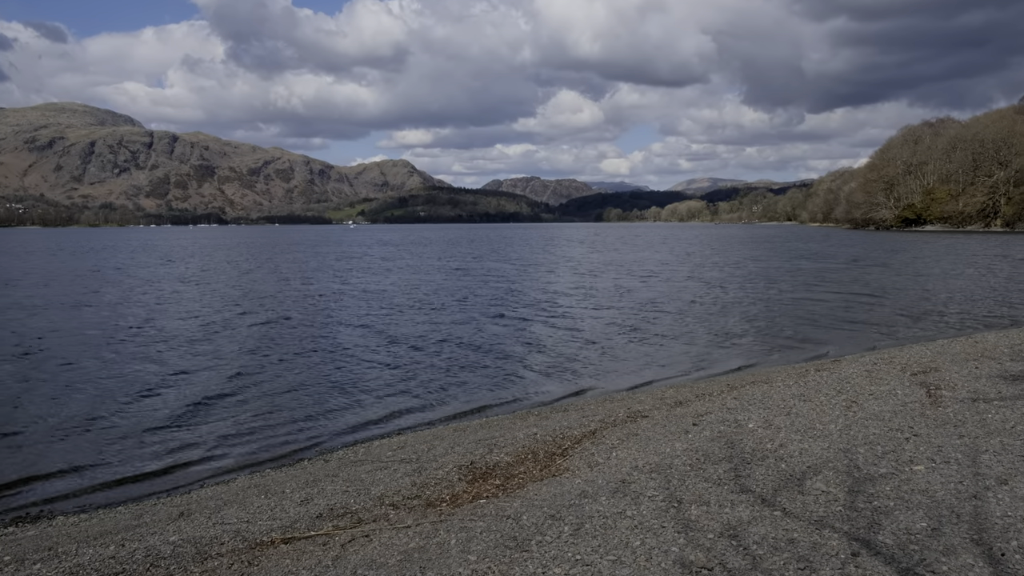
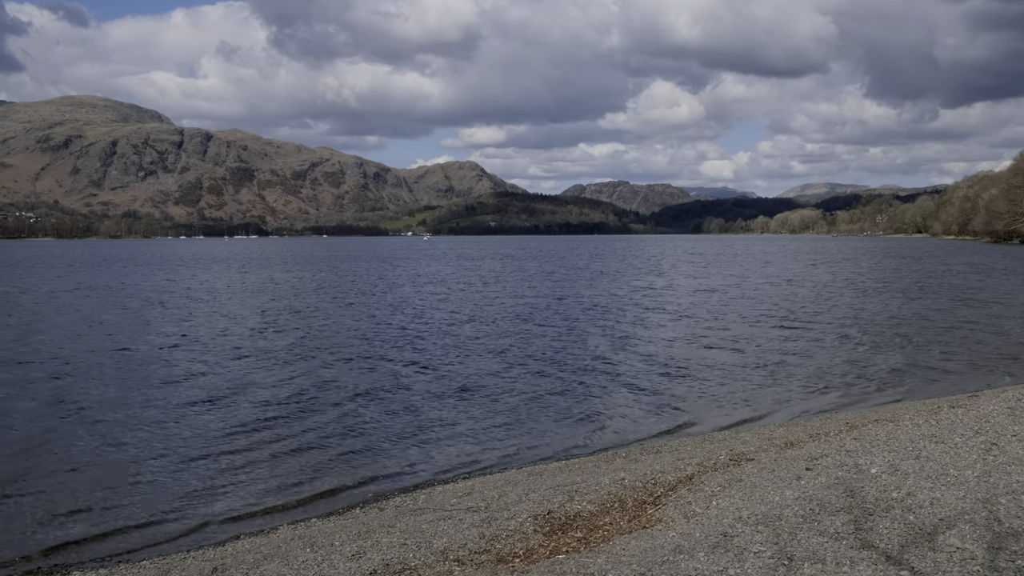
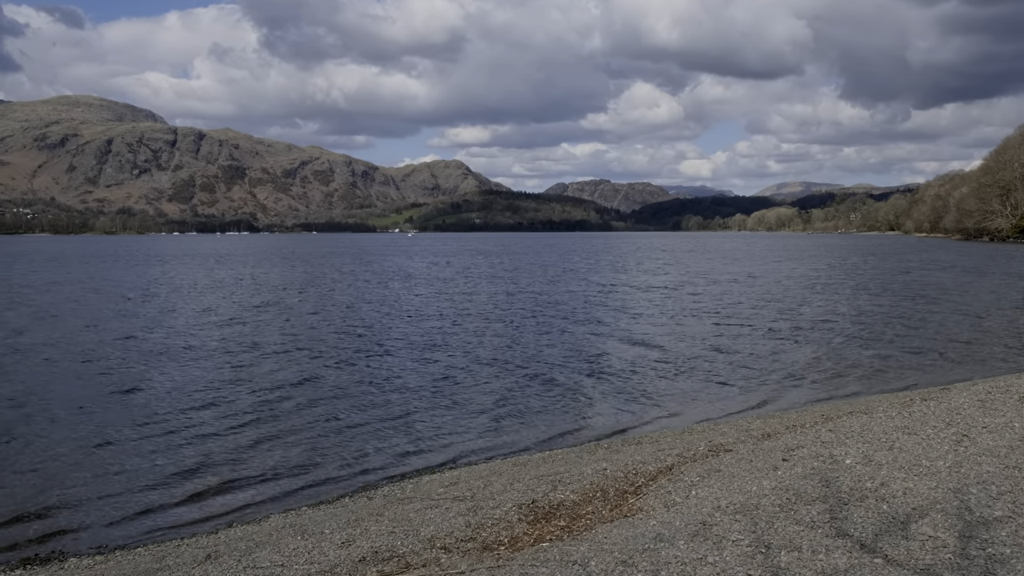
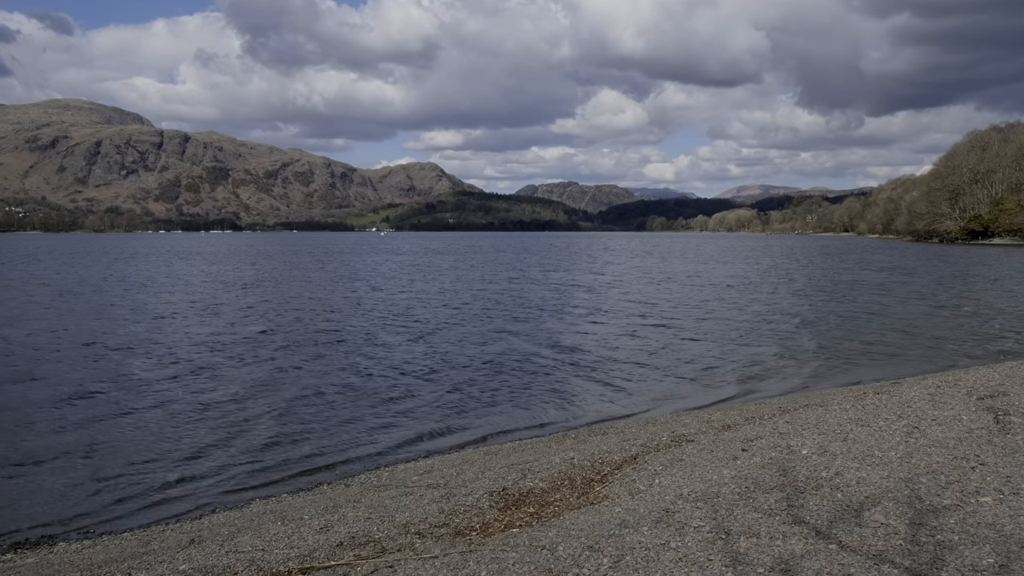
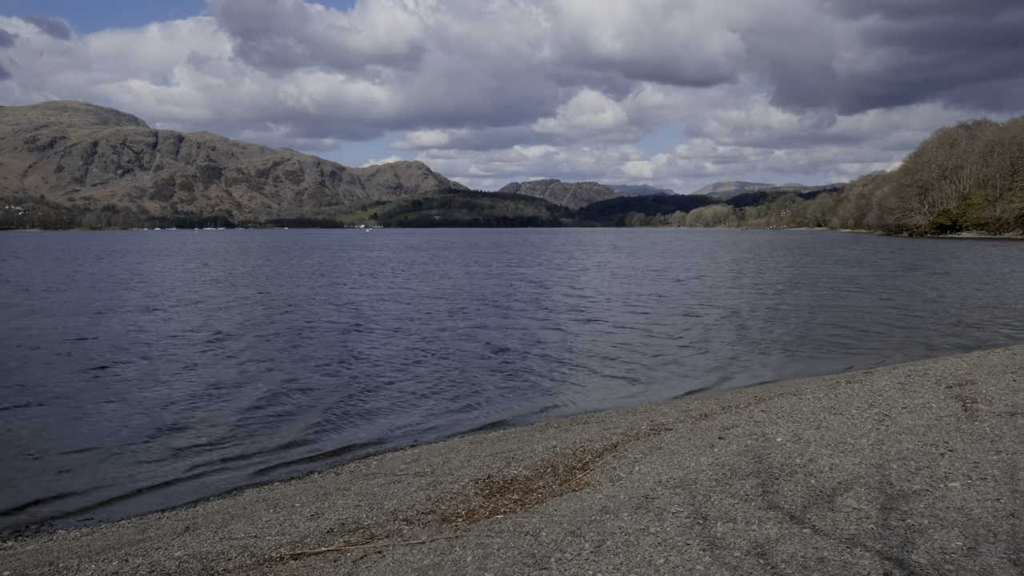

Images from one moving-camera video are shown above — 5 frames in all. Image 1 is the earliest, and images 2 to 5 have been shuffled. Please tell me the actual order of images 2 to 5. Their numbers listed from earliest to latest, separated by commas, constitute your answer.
5, 4, 3, 2
